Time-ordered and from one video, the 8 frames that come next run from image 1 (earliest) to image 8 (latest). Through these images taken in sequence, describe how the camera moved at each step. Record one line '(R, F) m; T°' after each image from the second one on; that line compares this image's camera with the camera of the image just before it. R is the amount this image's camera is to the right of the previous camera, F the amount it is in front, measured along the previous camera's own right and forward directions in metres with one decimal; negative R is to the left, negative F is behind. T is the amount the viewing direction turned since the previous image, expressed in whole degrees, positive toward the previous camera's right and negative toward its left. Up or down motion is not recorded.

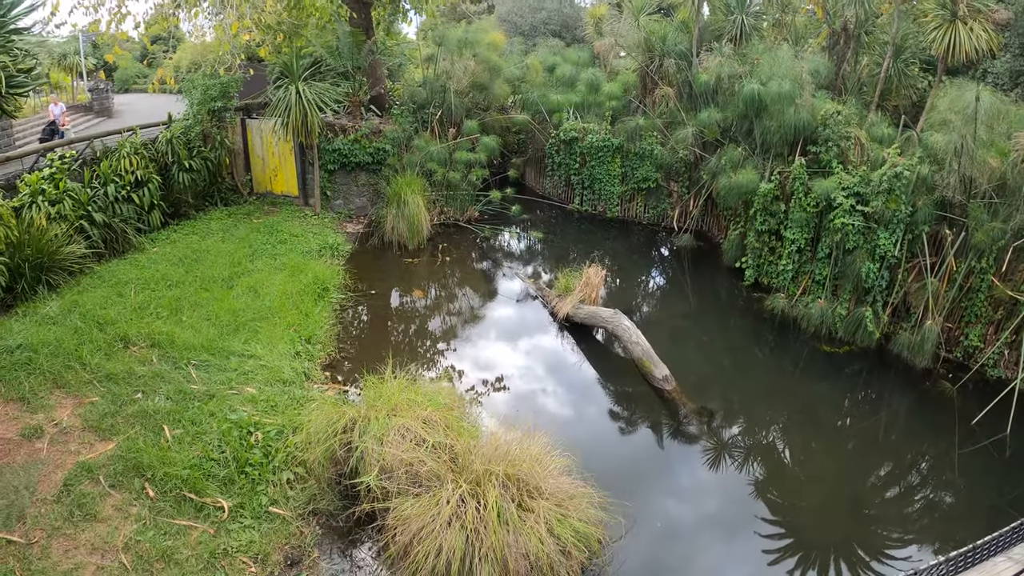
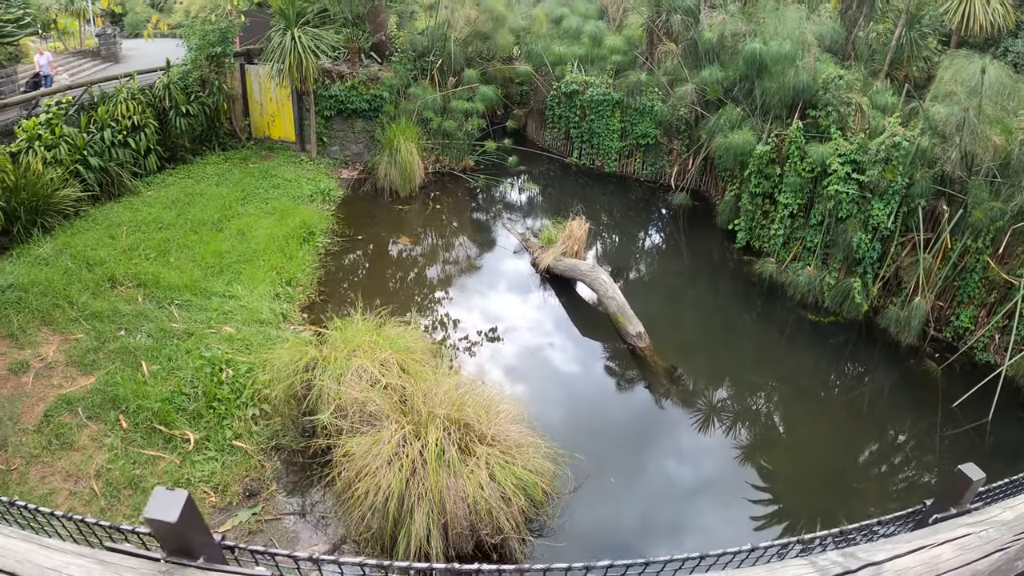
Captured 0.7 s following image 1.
(+0.5, 0.0) m; -3°
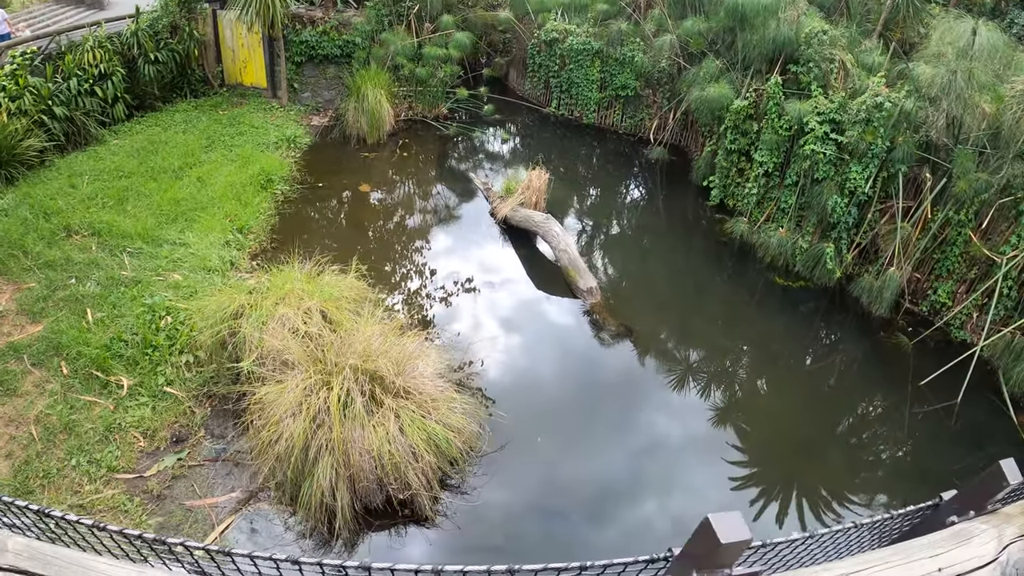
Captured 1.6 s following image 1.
(+0.7, +0.1) m; -2°
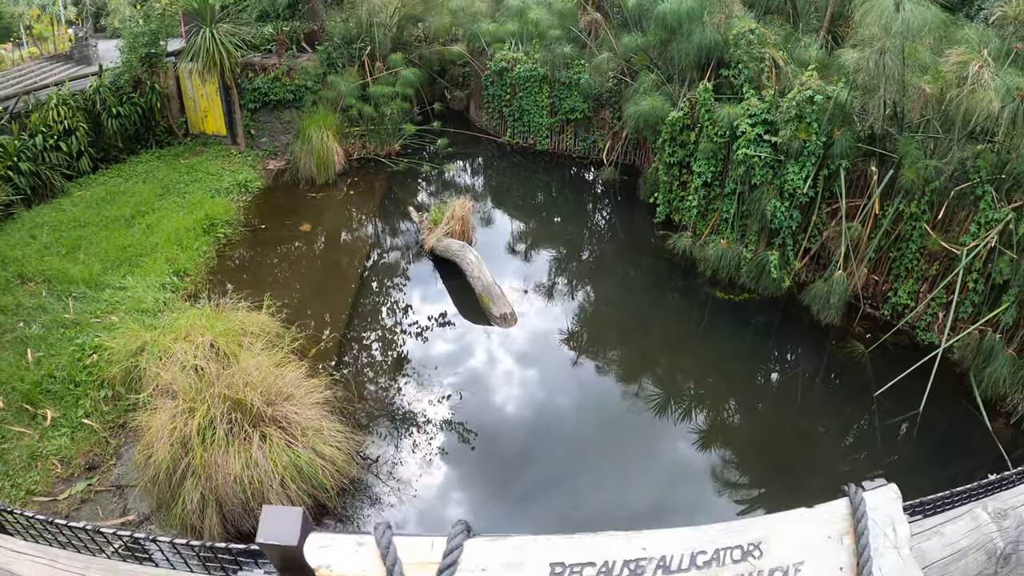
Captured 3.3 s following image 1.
(+1.1, +0.2) m; -5°
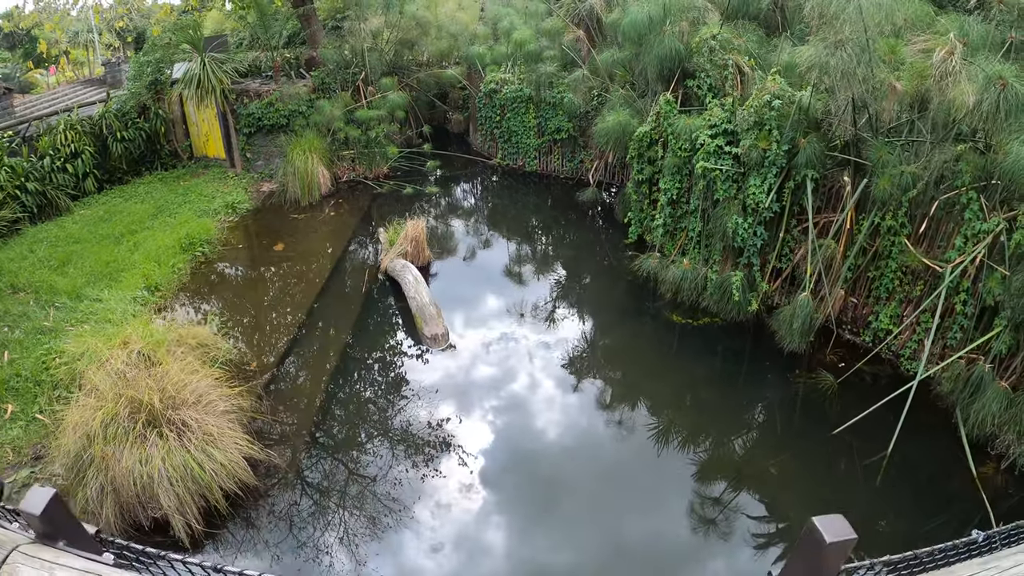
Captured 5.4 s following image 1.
(+1.0, +0.3) m; -6°
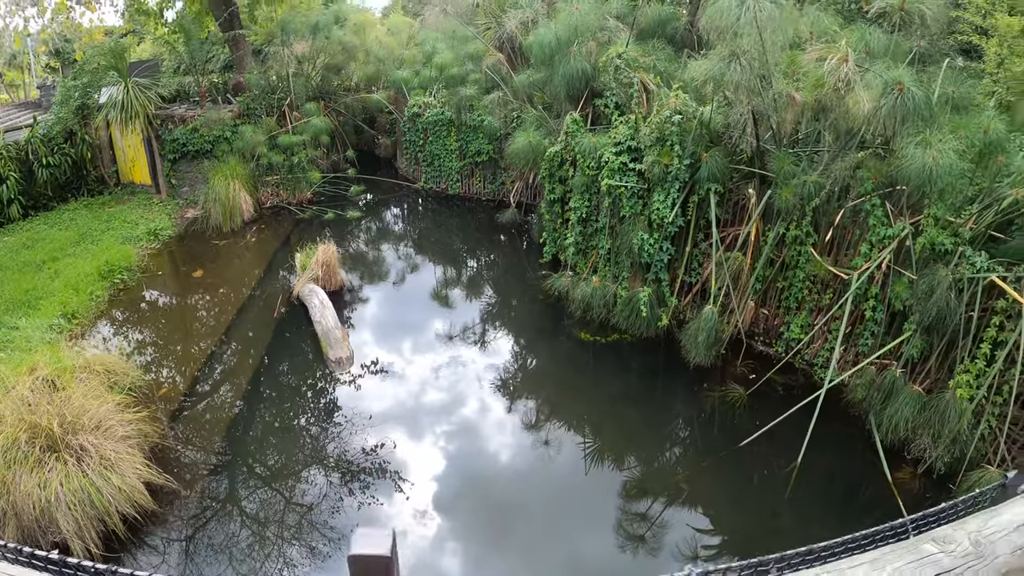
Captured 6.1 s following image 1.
(+0.6, +0.1) m; +2°
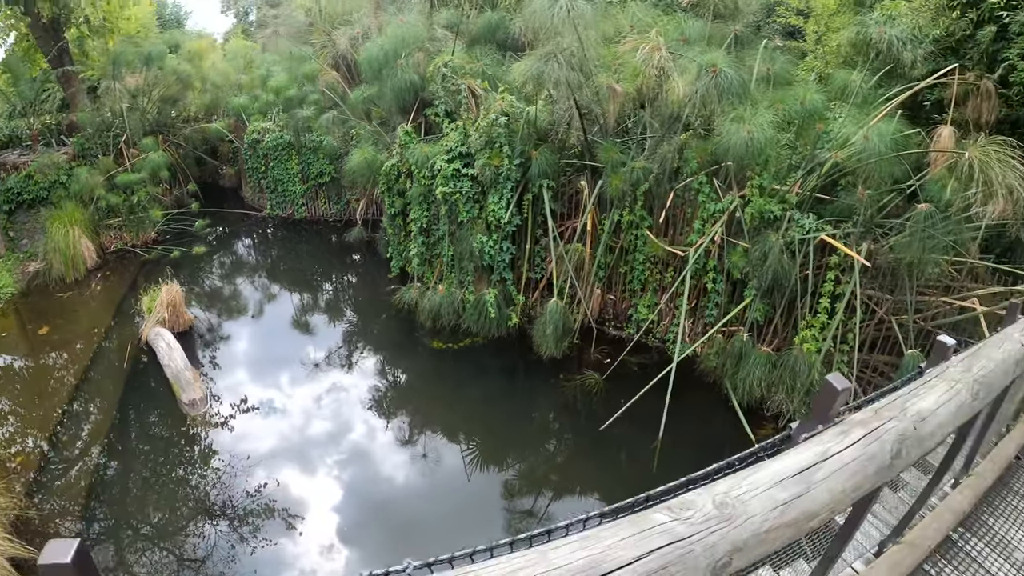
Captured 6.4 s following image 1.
(+0.7, 0.0) m; +6°
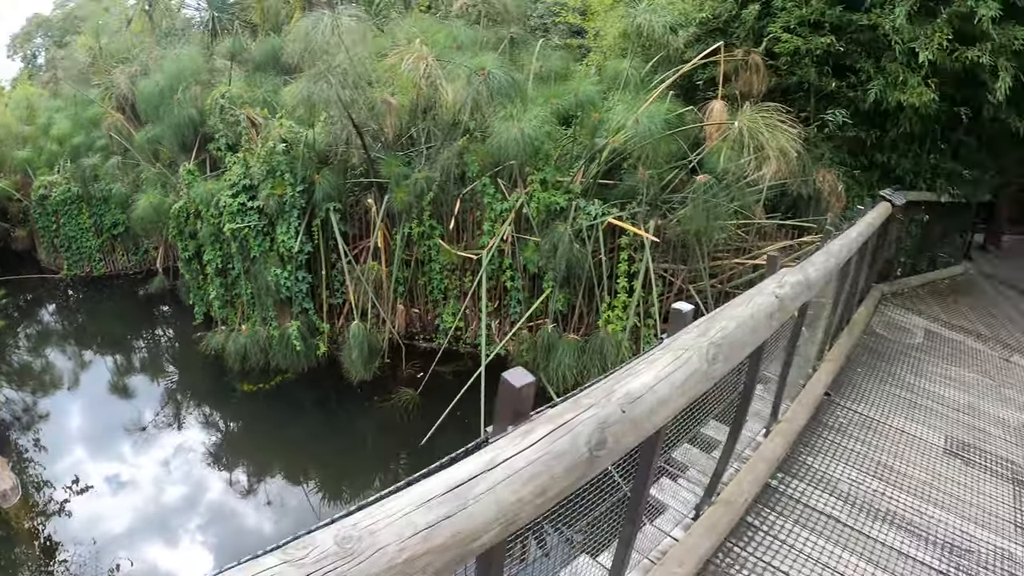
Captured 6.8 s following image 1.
(+1.0, 0.0) m; +6°
